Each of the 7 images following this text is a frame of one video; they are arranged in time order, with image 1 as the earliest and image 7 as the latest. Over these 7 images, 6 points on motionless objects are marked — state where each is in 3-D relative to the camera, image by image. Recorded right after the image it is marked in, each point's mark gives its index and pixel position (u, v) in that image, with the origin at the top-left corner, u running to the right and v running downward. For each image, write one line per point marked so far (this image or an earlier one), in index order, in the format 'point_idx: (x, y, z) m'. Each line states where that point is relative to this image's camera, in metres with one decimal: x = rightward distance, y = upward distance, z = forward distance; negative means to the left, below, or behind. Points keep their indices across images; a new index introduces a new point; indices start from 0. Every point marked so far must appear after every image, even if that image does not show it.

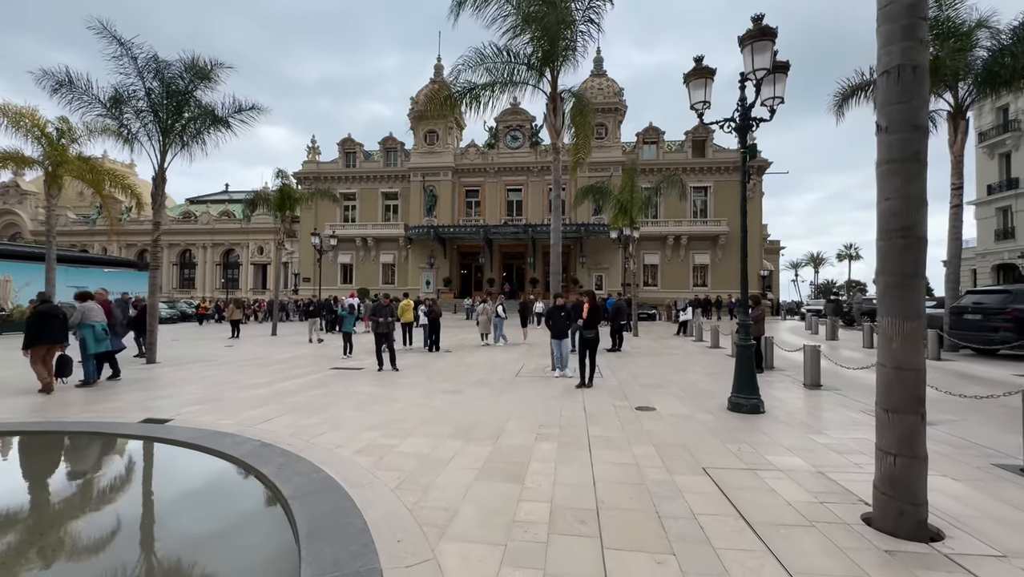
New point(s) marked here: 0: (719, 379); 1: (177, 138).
0: (+4.7, -2.1, +10.0) m
1: (-10.2, +4.6, +13.6) m
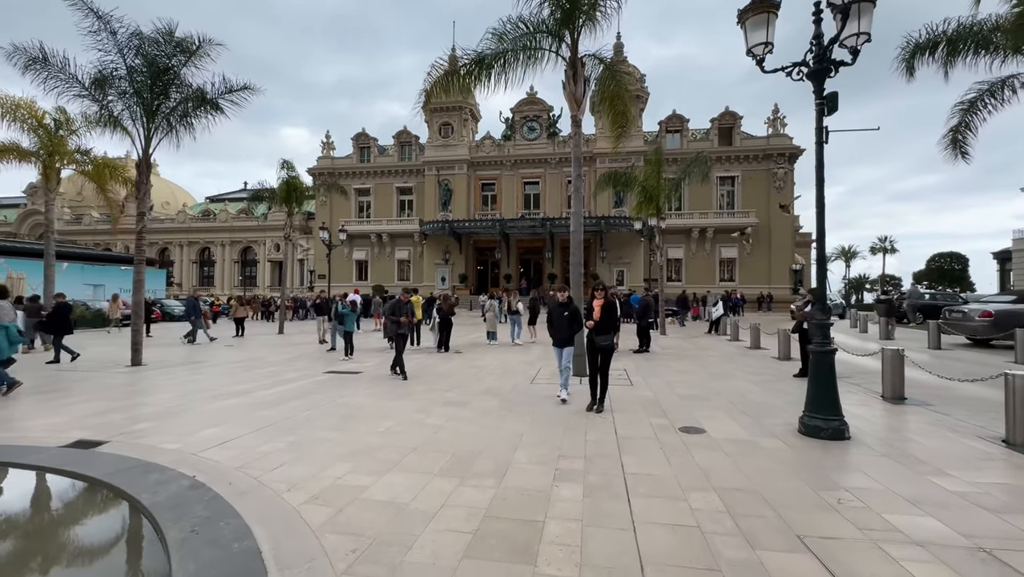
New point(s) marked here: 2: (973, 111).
0: (+5.0, -2.0, +8.5) m
1: (-9.8, +4.7, +12.5) m
2: (+13.7, +5.3, +13.2) m
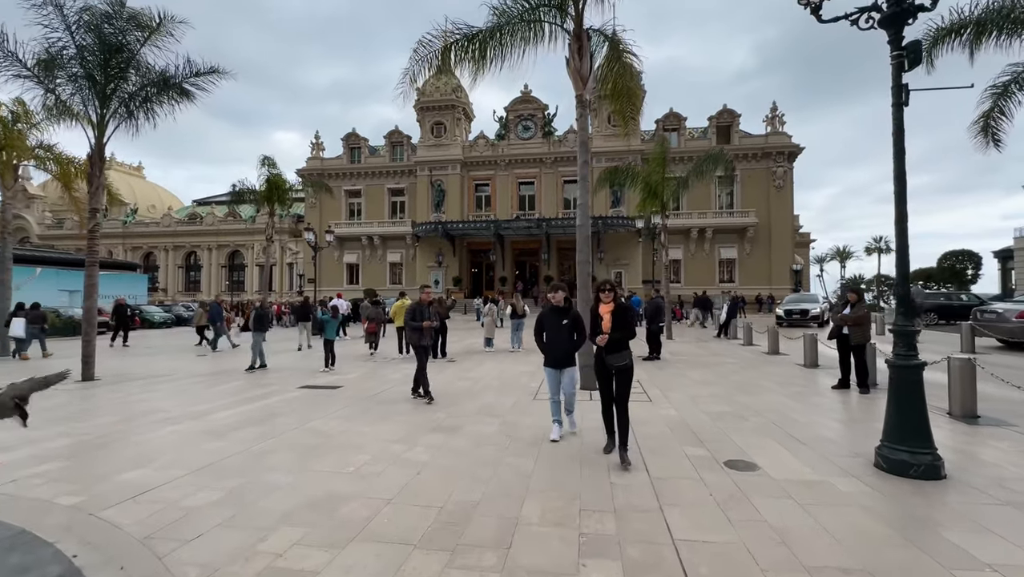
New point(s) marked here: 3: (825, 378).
0: (+5.0, -2.0, +7.3) m
1: (-9.9, +4.6, +11.3) m
2: (+13.6, +5.3, +12.3) m
3: (+6.9, -2.0, +9.7) m
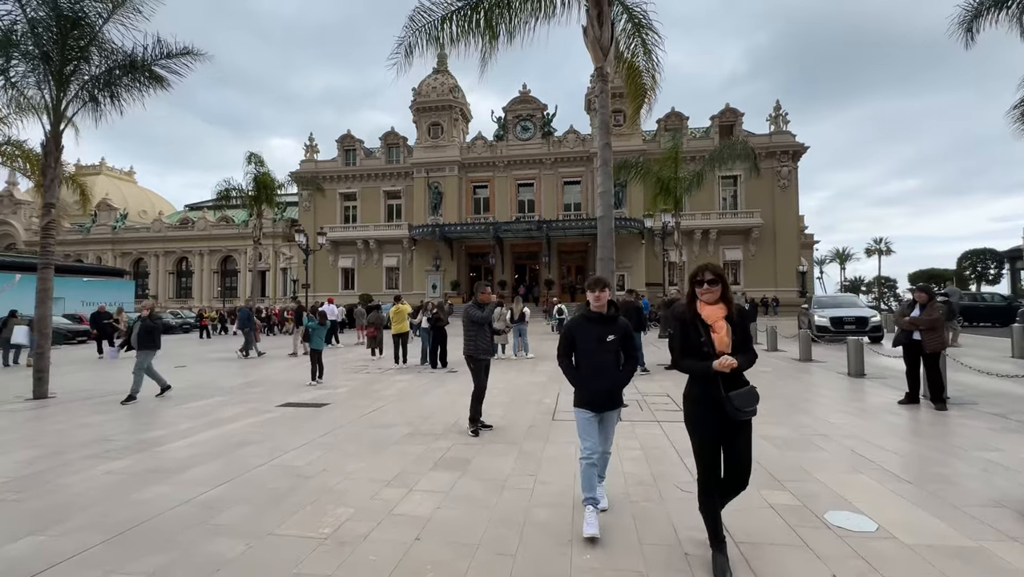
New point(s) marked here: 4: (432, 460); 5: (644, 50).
0: (+5.2, -1.9, +6.2) m
1: (-9.7, +4.5, +10.1) m
2: (+13.7, +5.3, +11.2) m
3: (+7.1, -2.0, +8.6) m
4: (-0.9, -1.9, +5.1) m
5: (+2.8, +5.1, +9.6) m
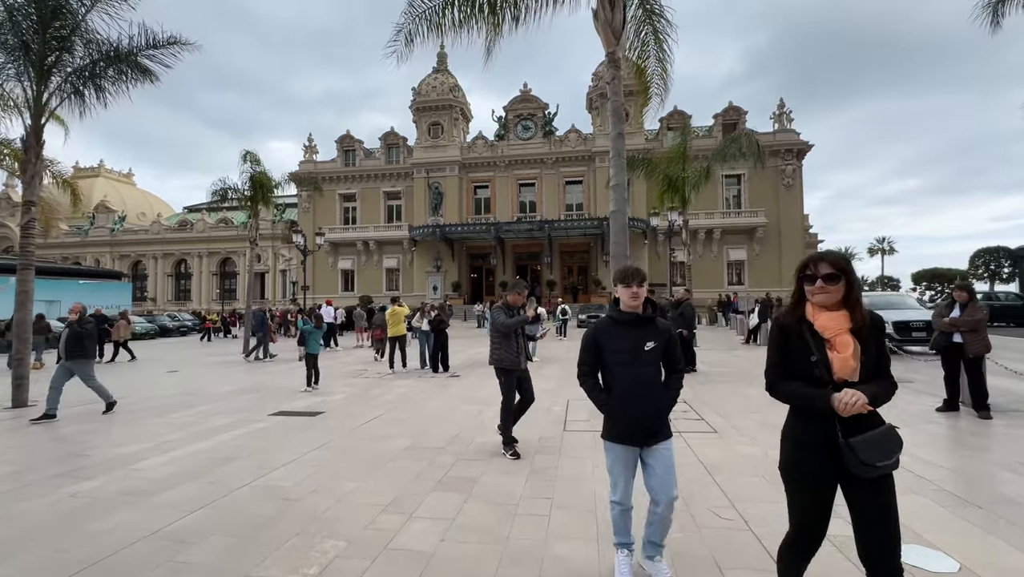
0: (+5.3, -1.9, +5.6) m
1: (-9.6, +4.4, +9.6) m
2: (+13.8, +5.4, +10.7) m
3: (+7.2, -1.9, +8.1) m
4: (-0.8, -2.0, +4.6) m
5: (+2.9, +5.1, +9.1) m
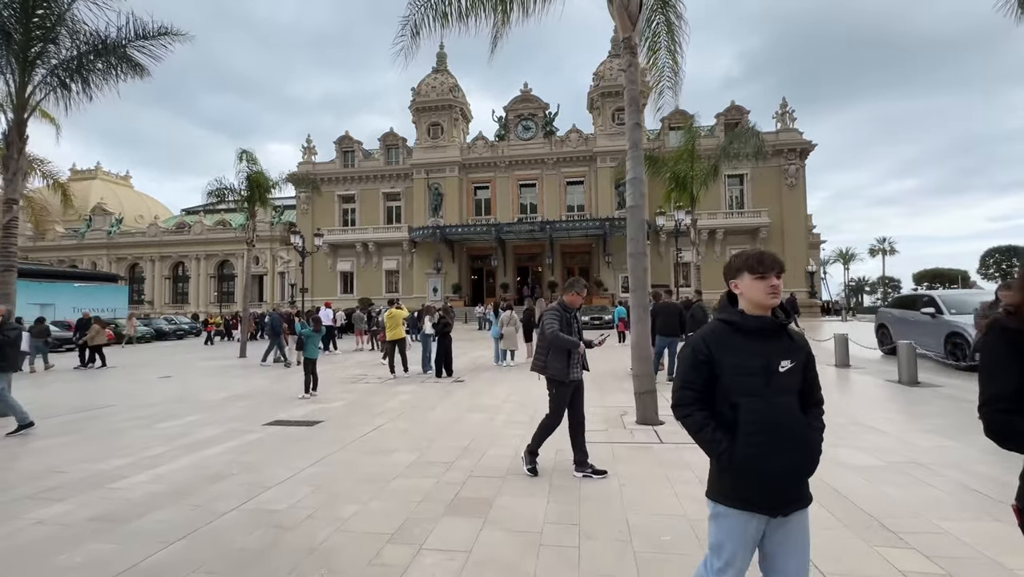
0: (+5.5, -1.9, +5.2) m
1: (-9.5, +4.4, +9.1) m
2: (+14.0, +5.4, +10.3) m
3: (+7.4, -1.9, +7.6) m
4: (-0.6, -2.0, +4.1) m
5: (+3.1, +5.1, +8.7) m
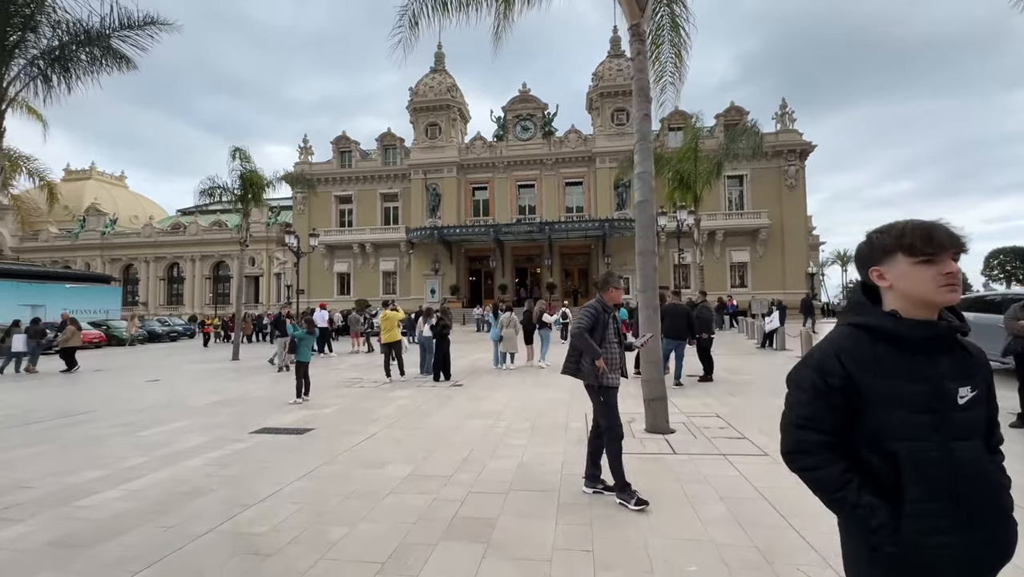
0: (+5.5, -1.9, +4.8) m
1: (-9.5, +4.3, +8.7) m
2: (+14.0, +5.4, +10.0) m
3: (+7.4, -1.9, +7.3) m
4: (-0.6, -1.9, +3.7) m
5: (+3.1, +5.1, +8.4) m
